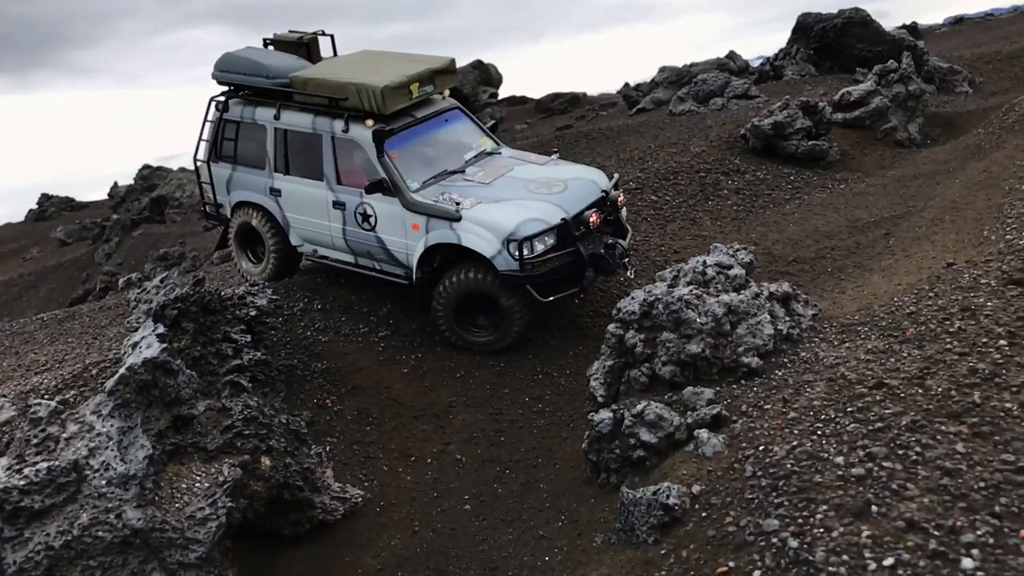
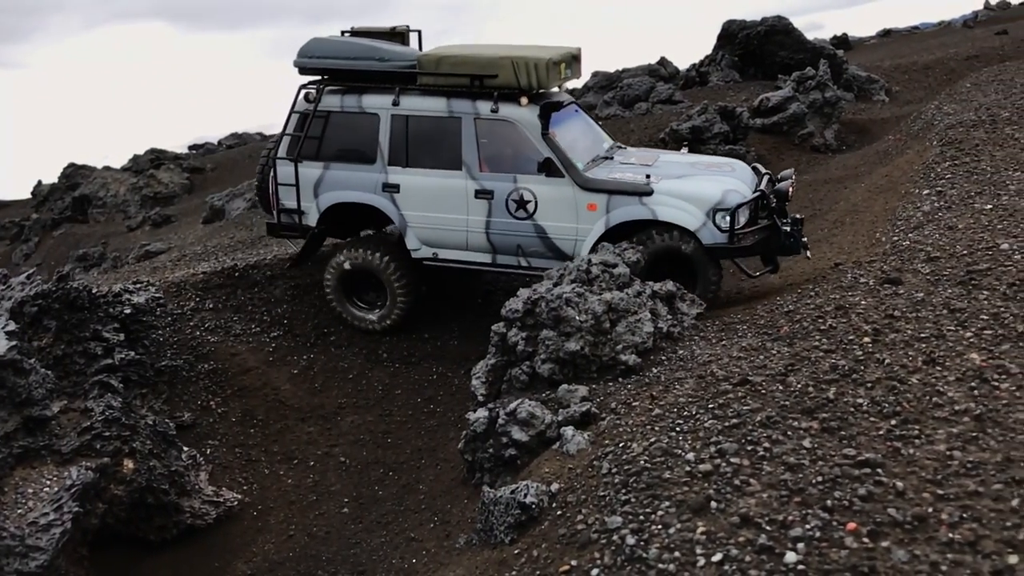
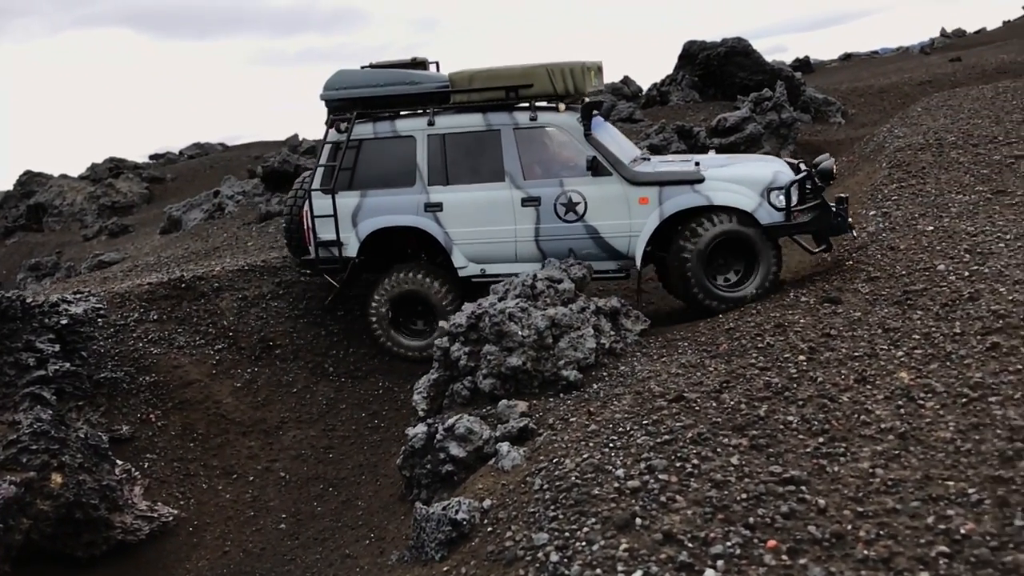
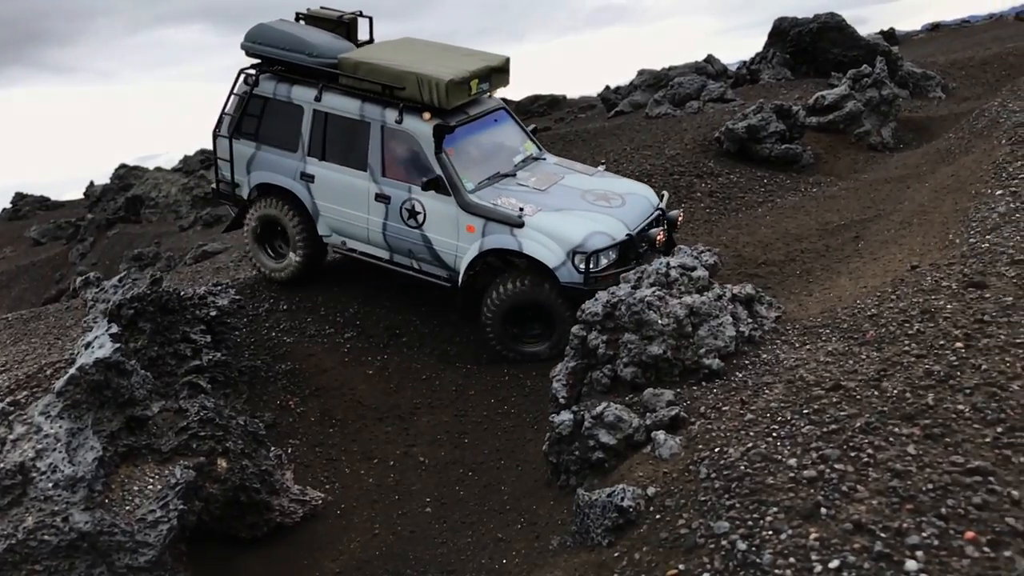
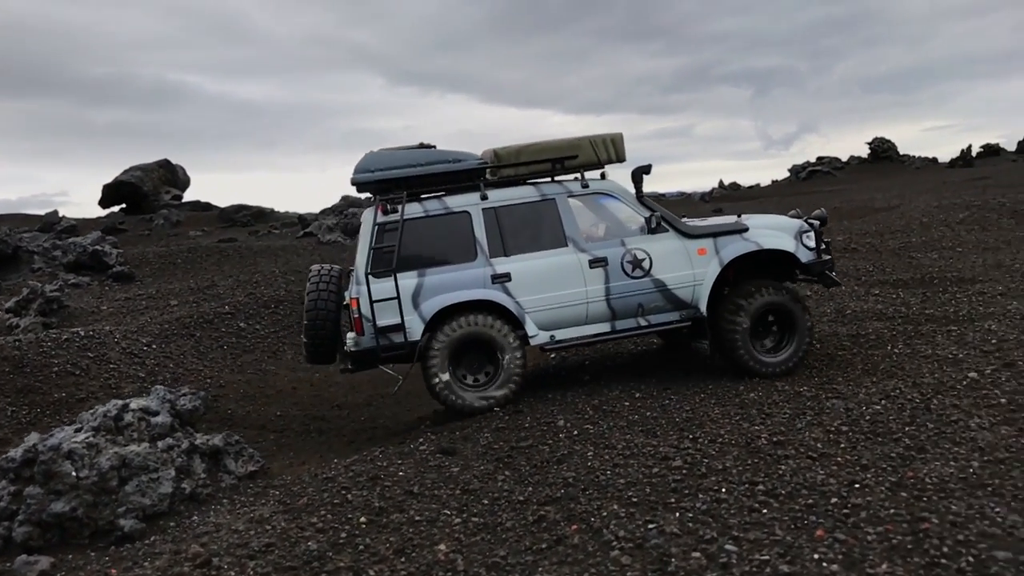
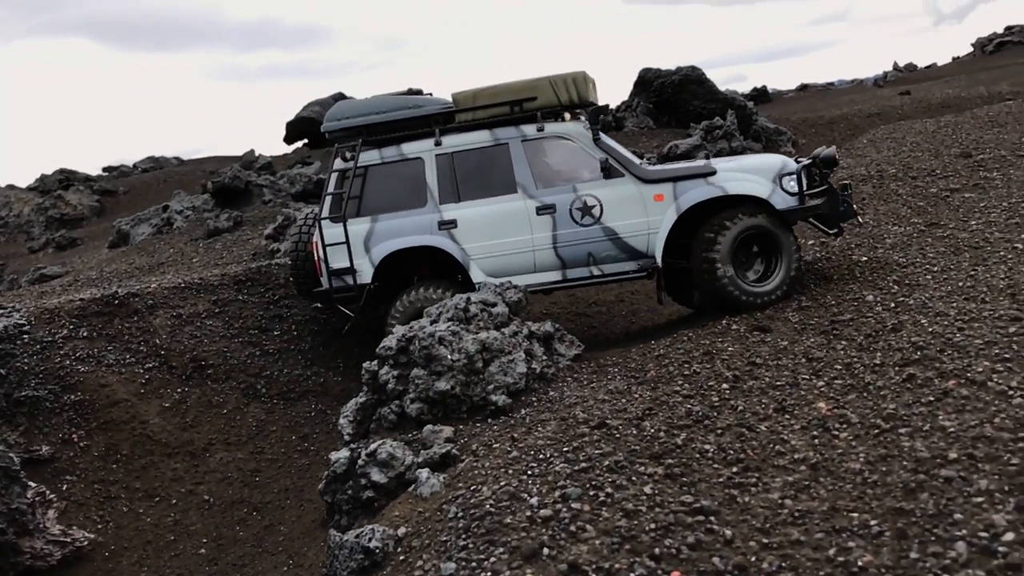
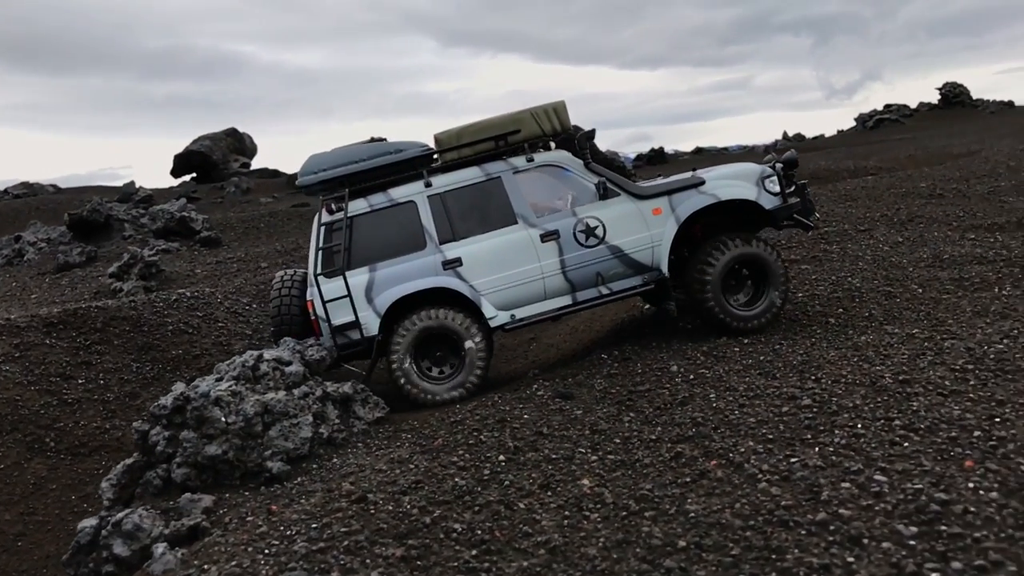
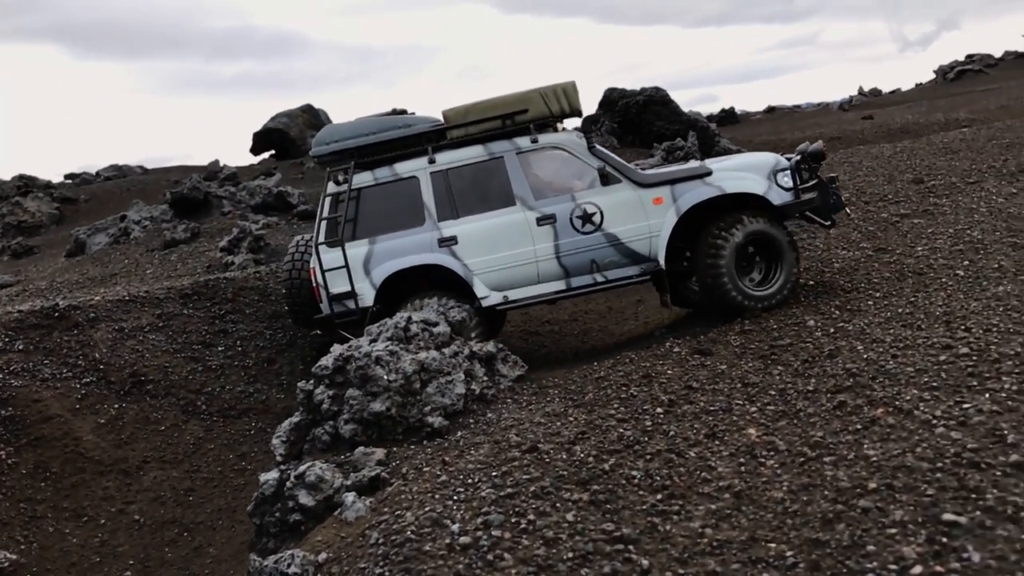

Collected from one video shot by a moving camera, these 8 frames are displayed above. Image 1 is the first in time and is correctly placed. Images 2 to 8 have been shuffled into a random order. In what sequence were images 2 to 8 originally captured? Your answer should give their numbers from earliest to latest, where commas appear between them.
4, 2, 3, 6, 8, 7, 5
